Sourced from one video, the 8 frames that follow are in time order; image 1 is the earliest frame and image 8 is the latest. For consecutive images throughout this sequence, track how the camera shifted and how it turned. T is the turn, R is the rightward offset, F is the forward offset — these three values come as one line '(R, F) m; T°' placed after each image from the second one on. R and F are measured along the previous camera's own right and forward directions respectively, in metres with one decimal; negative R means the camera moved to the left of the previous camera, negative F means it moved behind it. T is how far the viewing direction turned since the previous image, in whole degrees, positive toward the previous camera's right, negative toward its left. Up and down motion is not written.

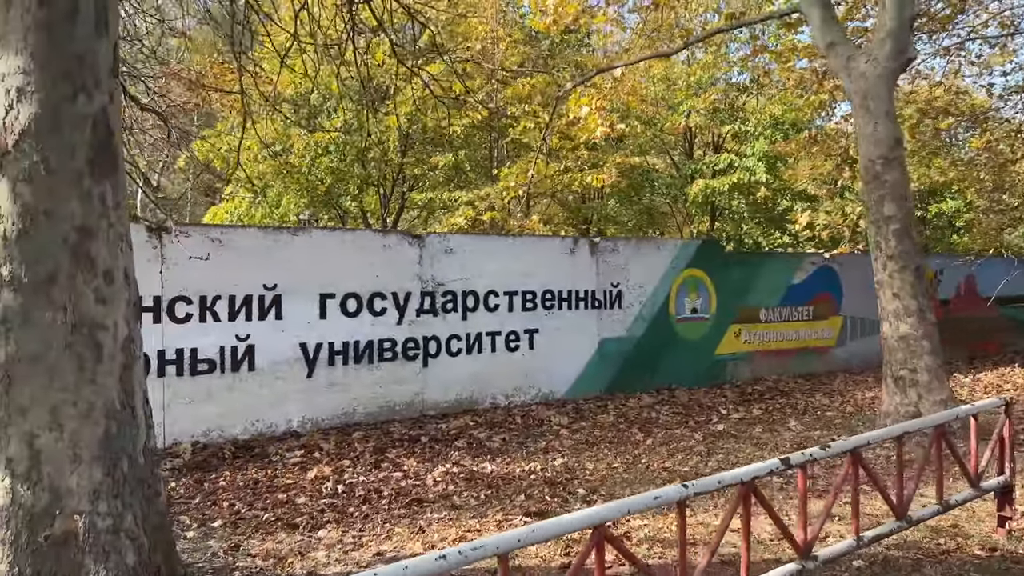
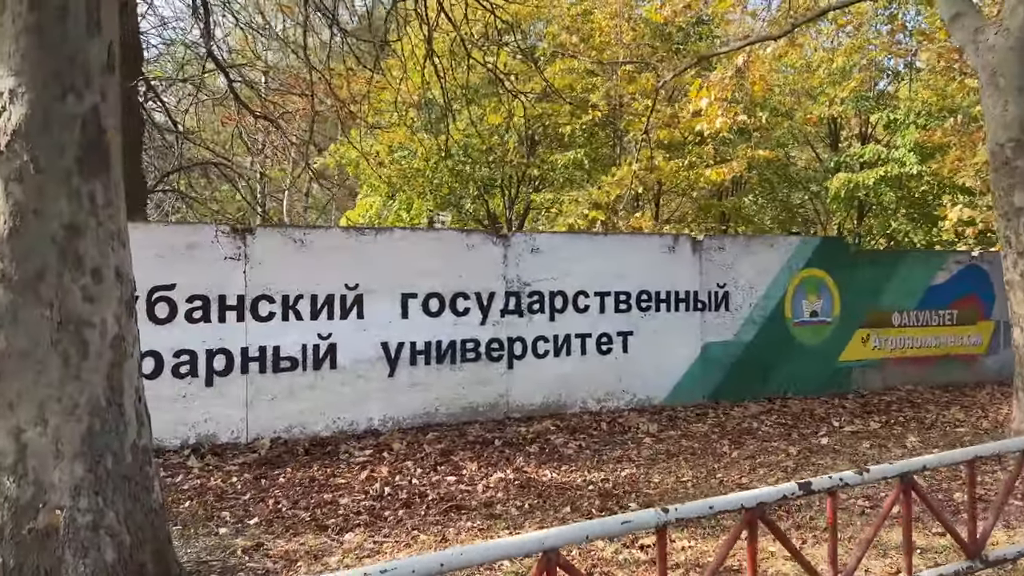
(+0.5, +0.3) m; -10°
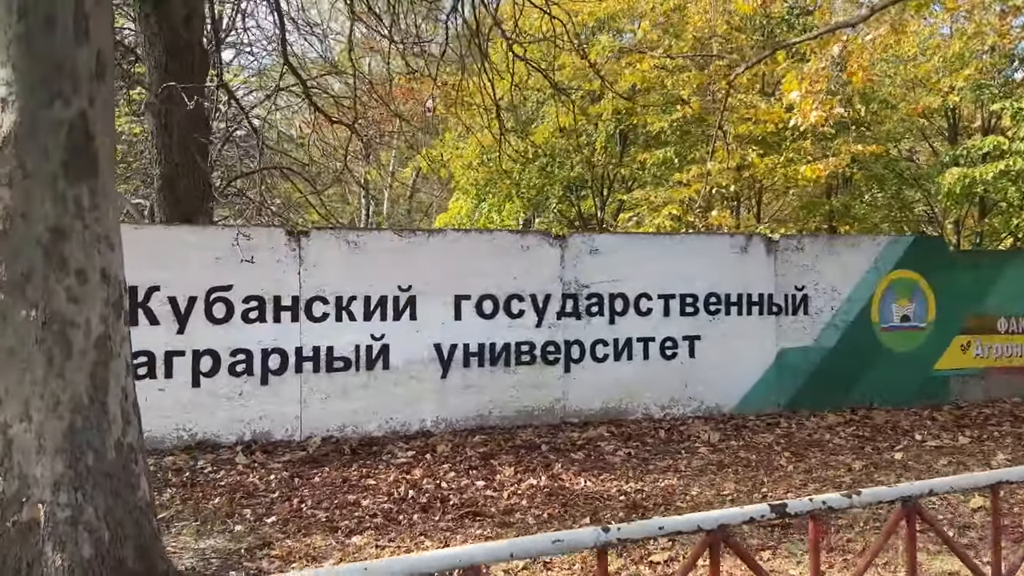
(+0.5, +0.1) m; -8°
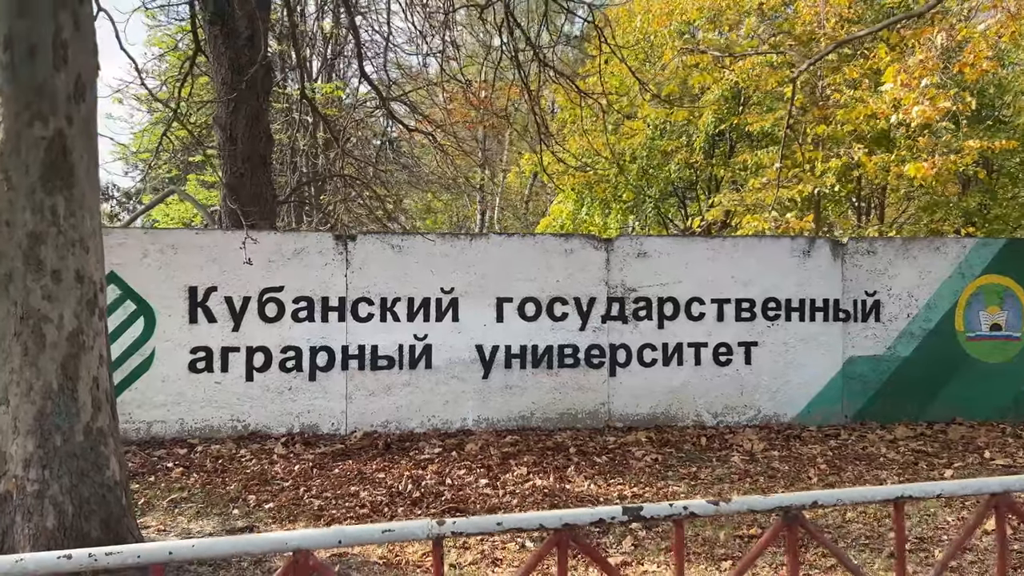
(+0.8, 0.0) m; -9°
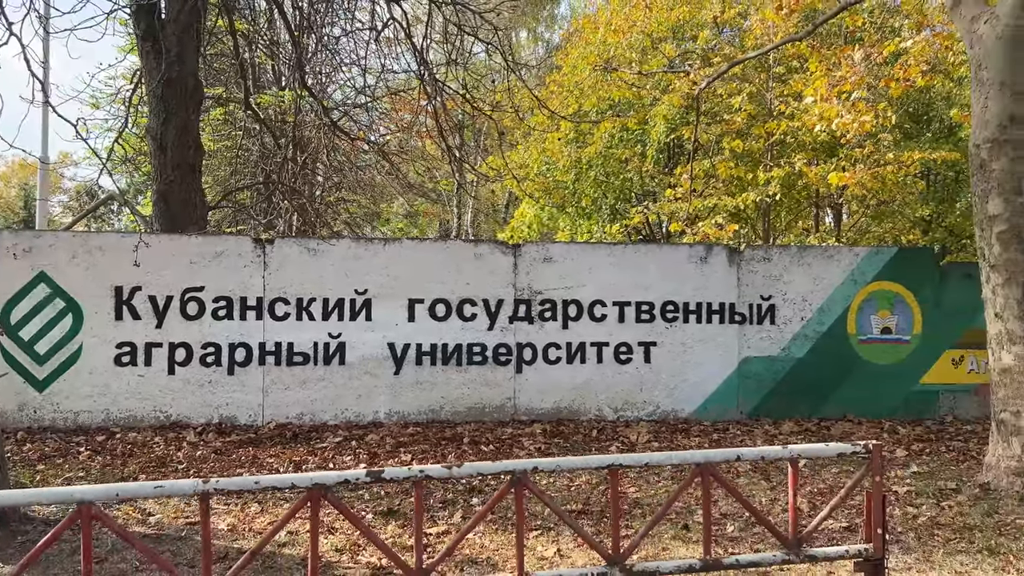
(+0.8, -0.5) m; 0°
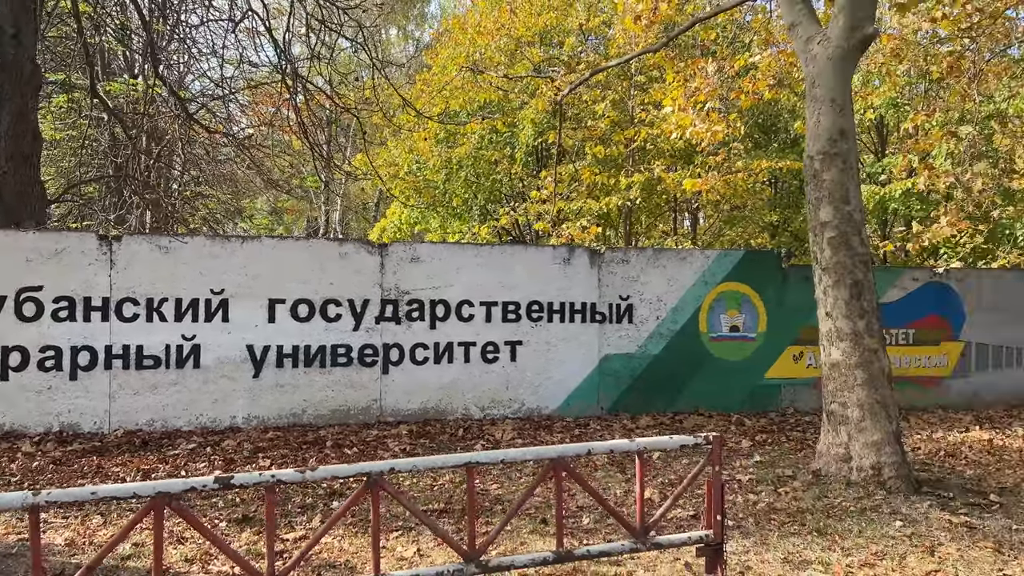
(0.0, 0.0) m; +9°
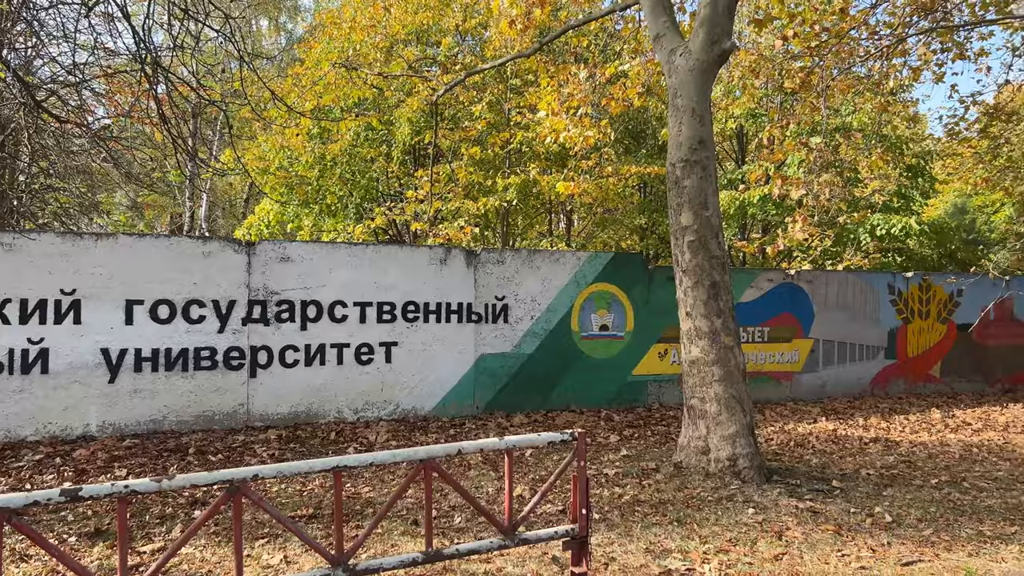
(0.0, 0.0) m; +8°
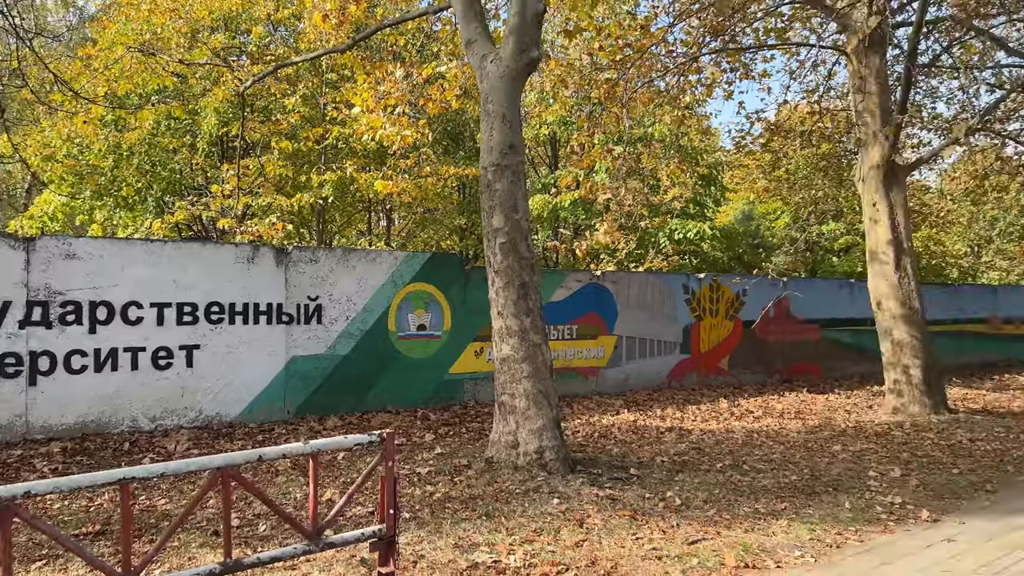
(0.0, 0.0) m; +13°
